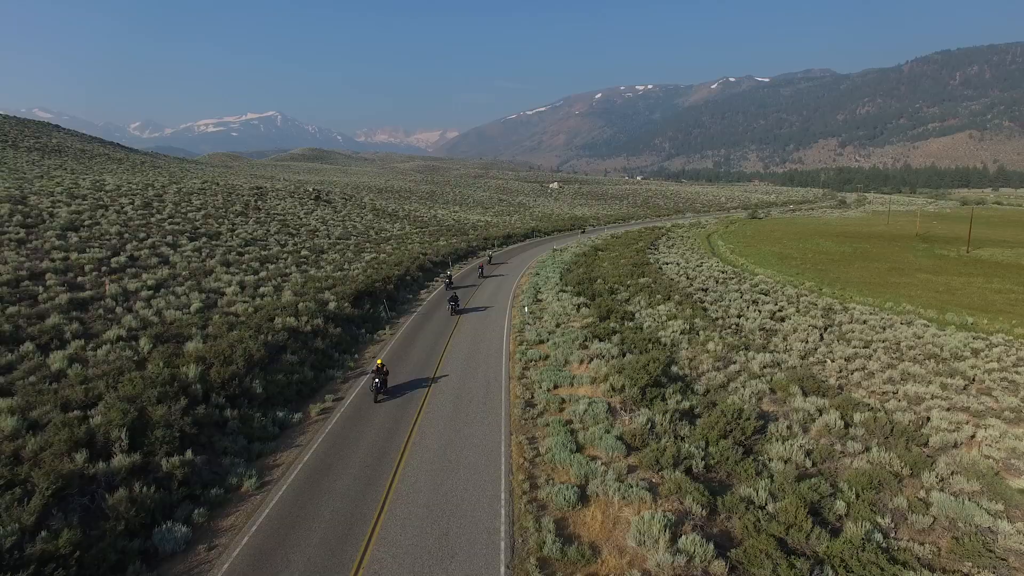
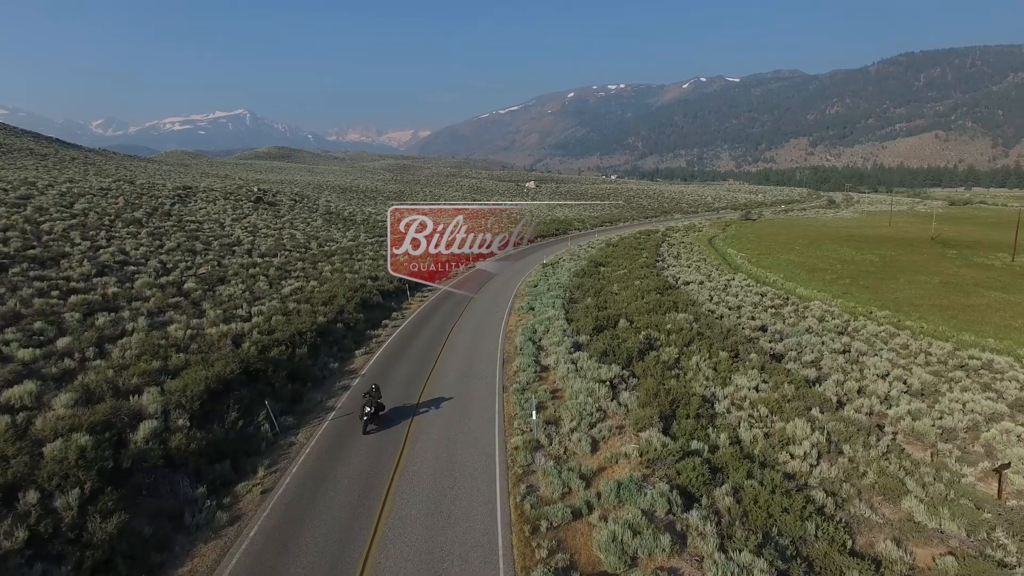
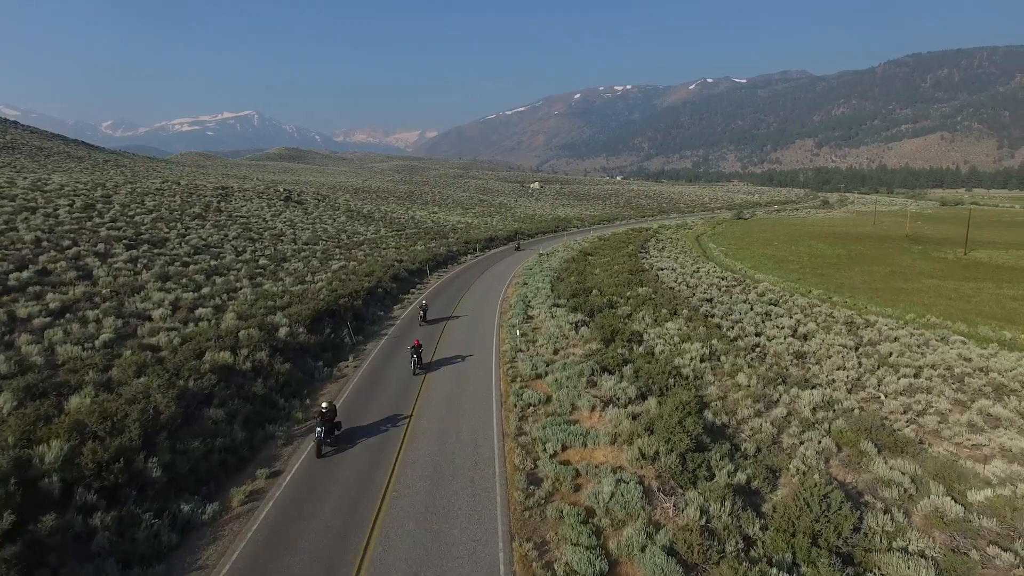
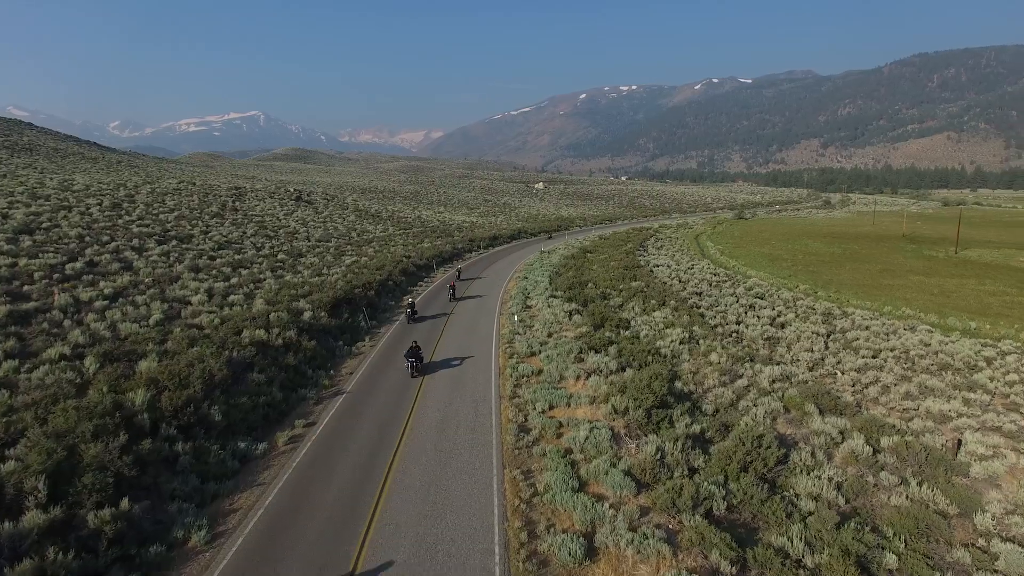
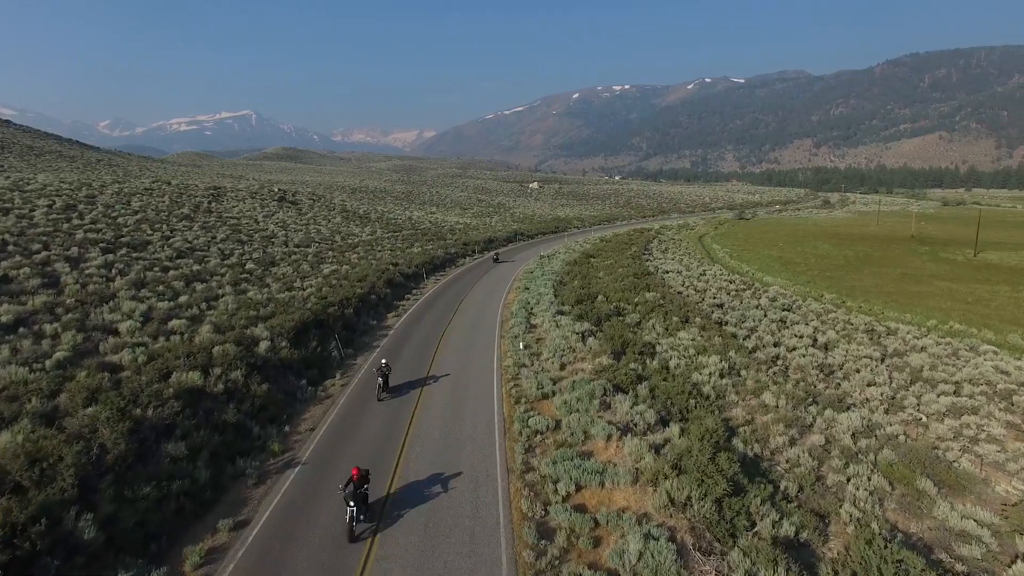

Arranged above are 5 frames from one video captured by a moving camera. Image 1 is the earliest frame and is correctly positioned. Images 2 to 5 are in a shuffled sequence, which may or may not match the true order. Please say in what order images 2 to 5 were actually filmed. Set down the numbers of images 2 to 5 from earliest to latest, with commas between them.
4, 3, 5, 2
